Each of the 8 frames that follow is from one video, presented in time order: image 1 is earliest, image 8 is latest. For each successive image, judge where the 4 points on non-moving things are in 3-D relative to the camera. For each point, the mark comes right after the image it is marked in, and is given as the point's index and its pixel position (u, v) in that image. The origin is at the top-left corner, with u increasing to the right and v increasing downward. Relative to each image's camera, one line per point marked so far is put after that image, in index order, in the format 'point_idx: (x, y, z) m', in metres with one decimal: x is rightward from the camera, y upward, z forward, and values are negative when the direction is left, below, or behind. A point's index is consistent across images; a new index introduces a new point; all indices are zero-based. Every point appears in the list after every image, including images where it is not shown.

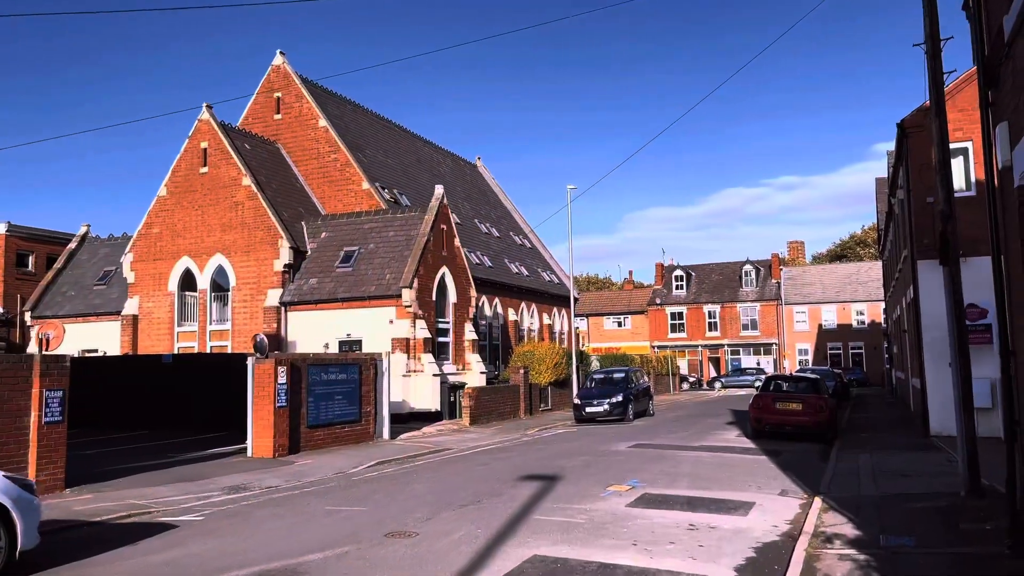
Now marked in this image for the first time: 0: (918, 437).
0: (+7.8, -2.9, +15.6) m
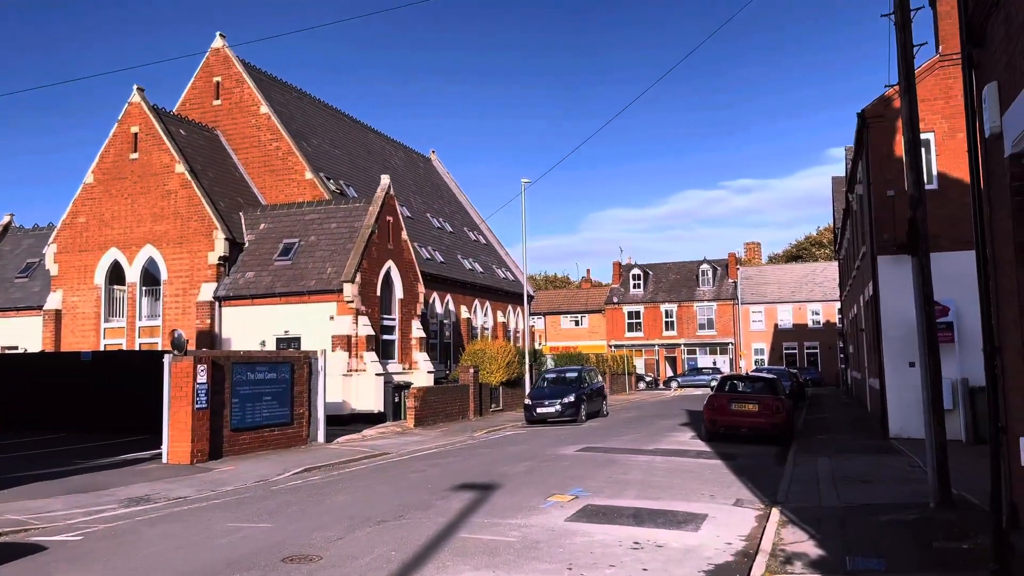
0: (+6.8, -2.8, +15.0) m
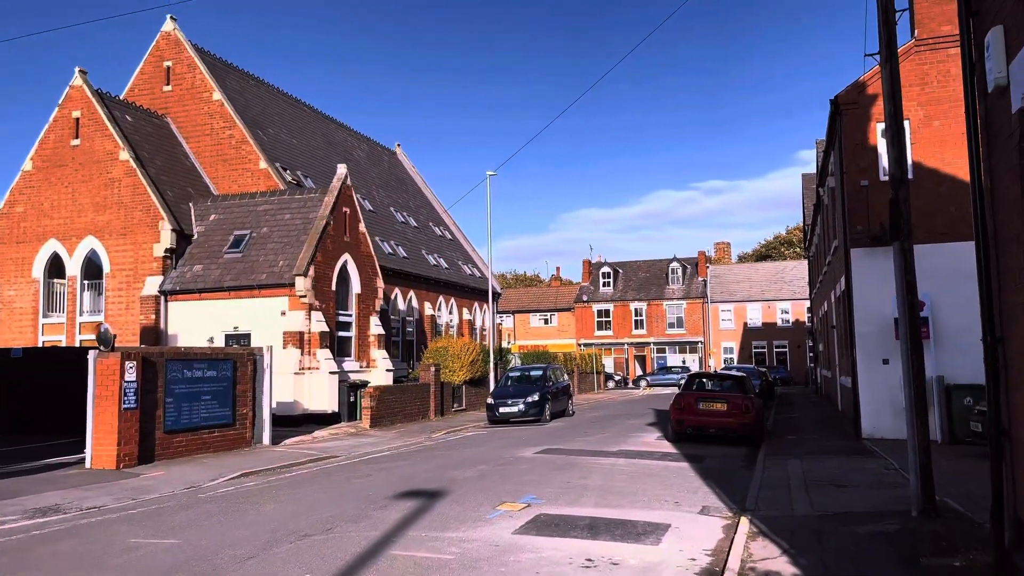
0: (+6.0, -2.7, +14.4) m
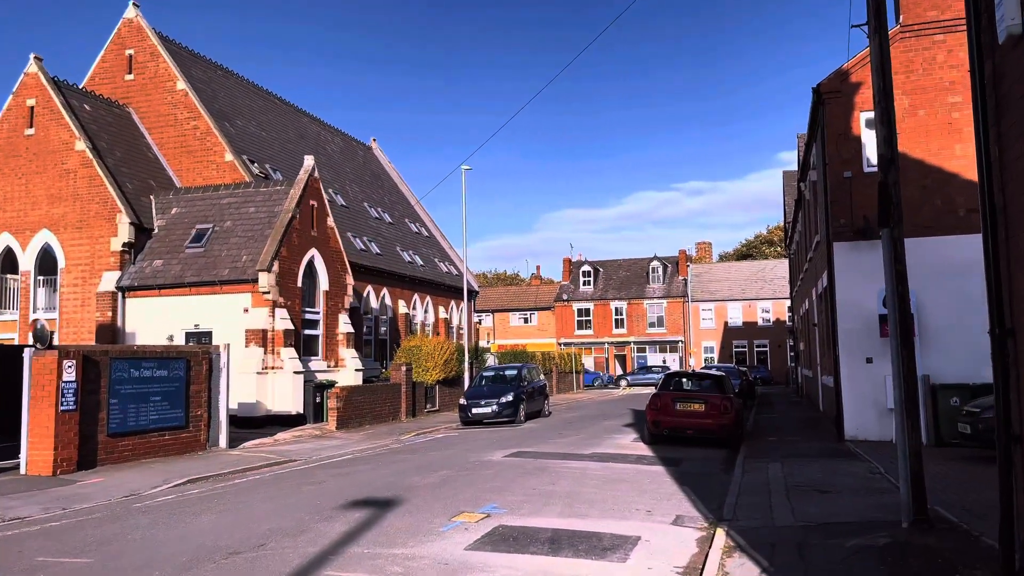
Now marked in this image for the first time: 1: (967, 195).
0: (+5.5, -2.6, +13.9) m
1: (+7.5, +1.5, +13.4) m
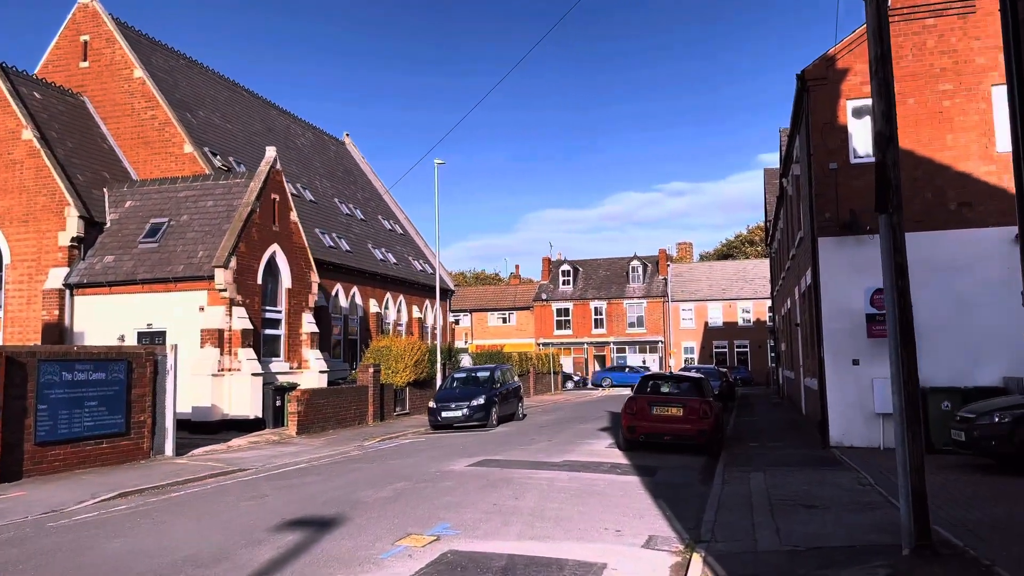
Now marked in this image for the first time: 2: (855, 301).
0: (+4.9, -2.6, +13.1) m
1: (+7.0, +1.6, +12.7) m
2: (+5.5, -0.2, +12.9) m
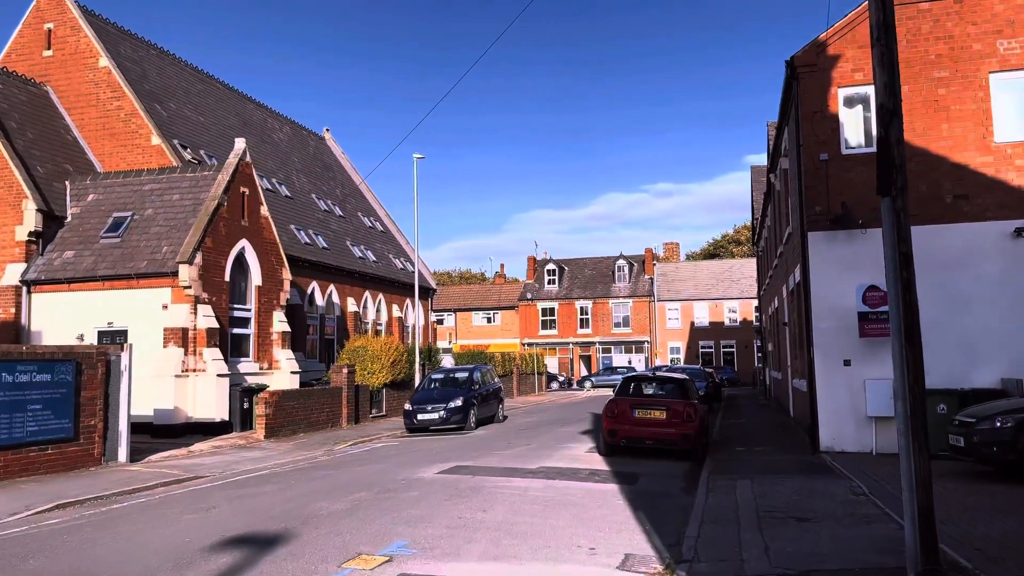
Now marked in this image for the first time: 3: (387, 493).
0: (+4.5, -2.5, +12.5) m
1: (+6.6, +1.6, +12.1) m
2: (+5.1, -0.2, +12.3) m
3: (-1.5, -2.4, +9.5) m
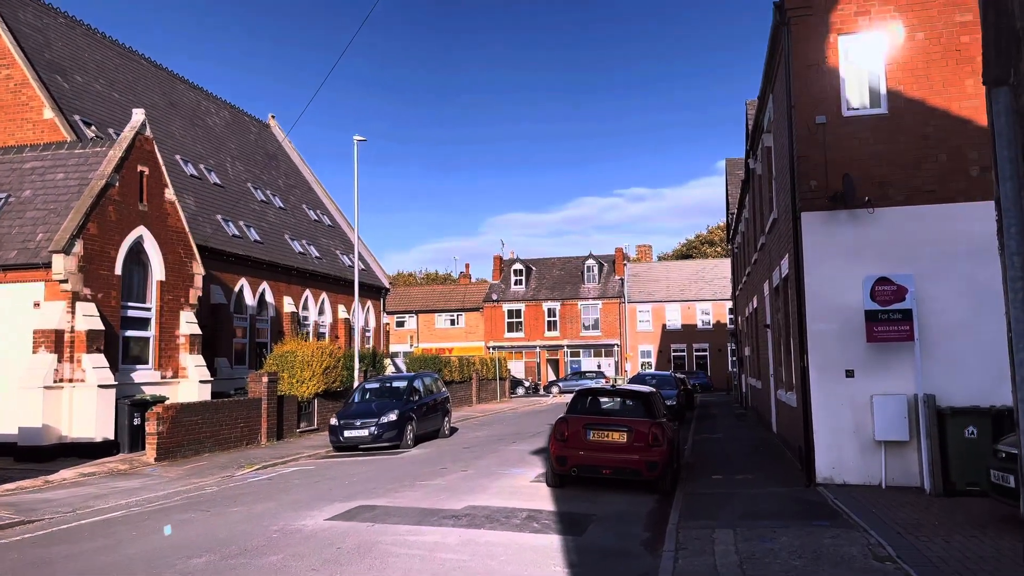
0: (+3.6, -2.5, +10.1) m
1: (+5.7, +1.7, +9.8) m
2: (+4.1, -0.1, +10.0) m
3: (-2.3, -2.3, +6.9) m
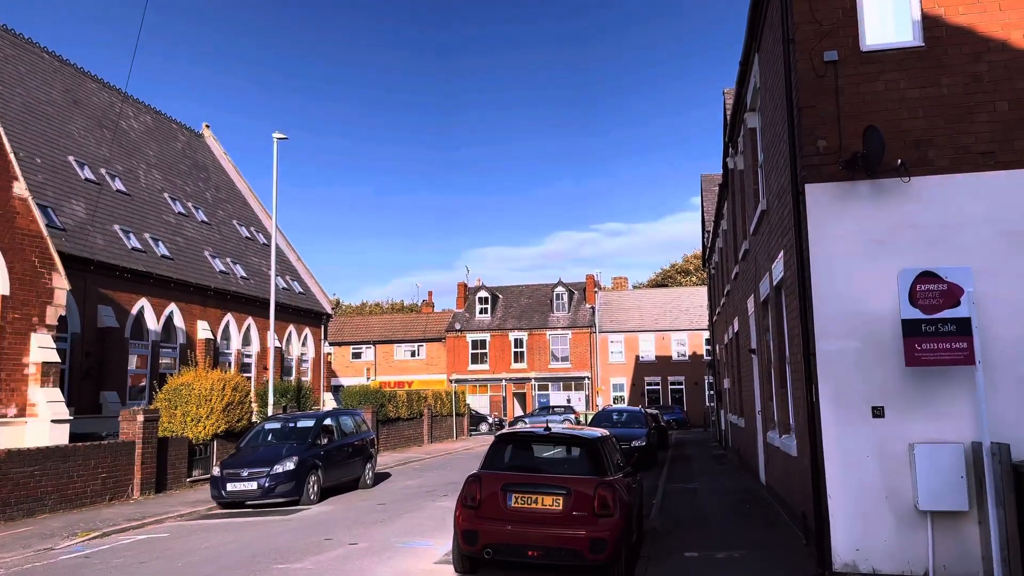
0: (+2.5, -2.5, +7.0) m
1: (+4.7, +1.7, +6.9) m
2: (+3.1, -0.1, +7.0) m
3: (-3.3, -2.2, +3.7) m
